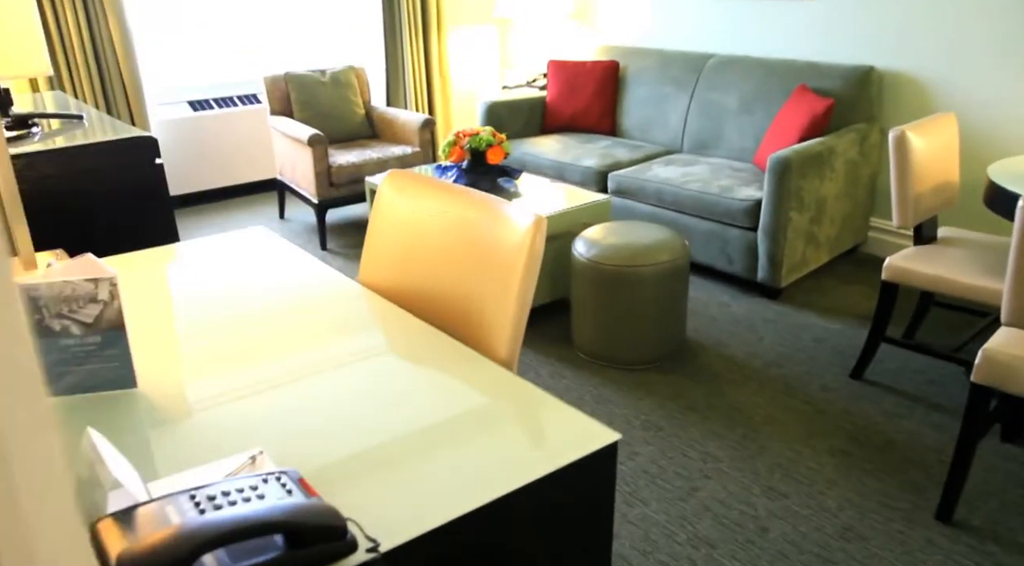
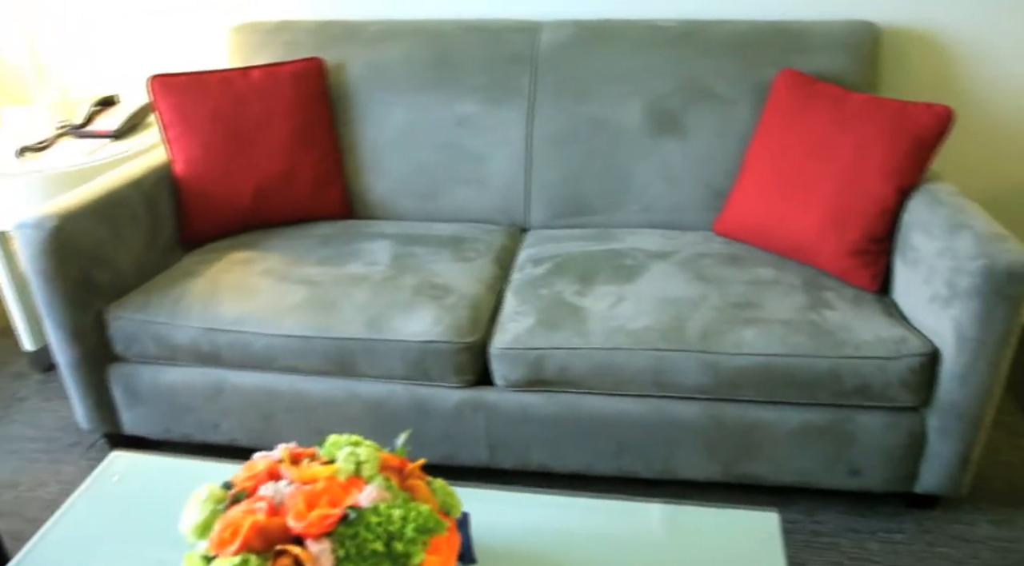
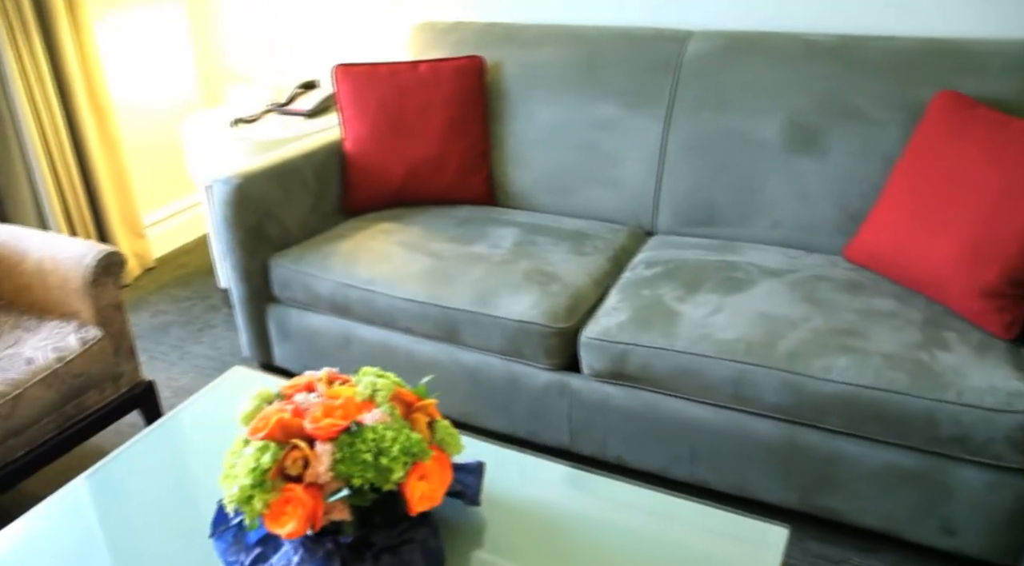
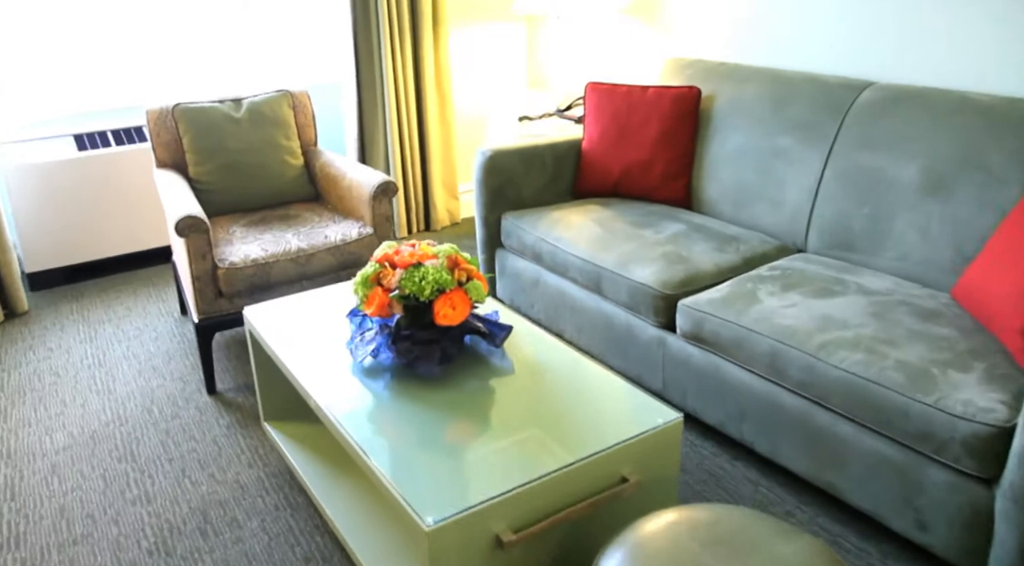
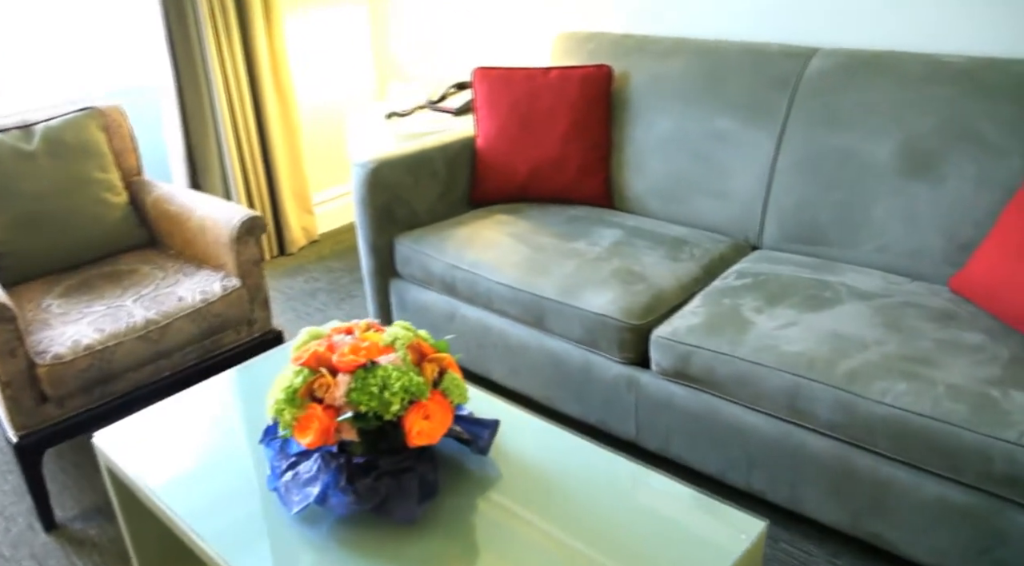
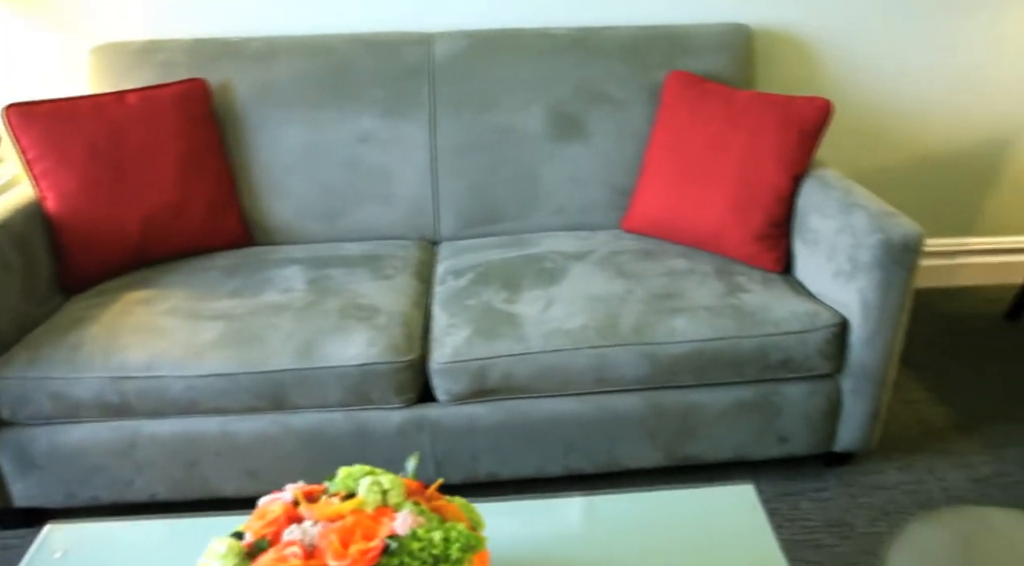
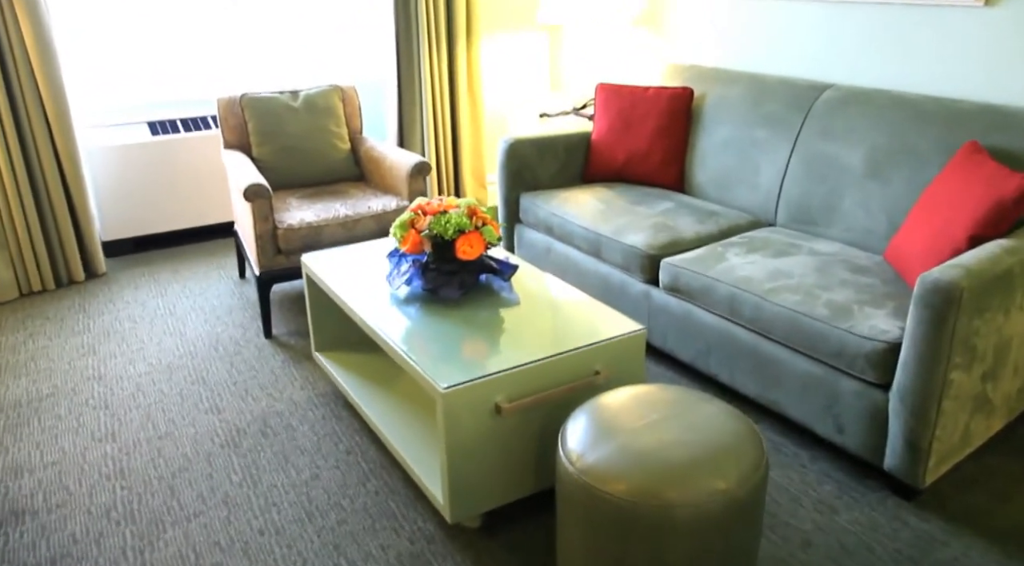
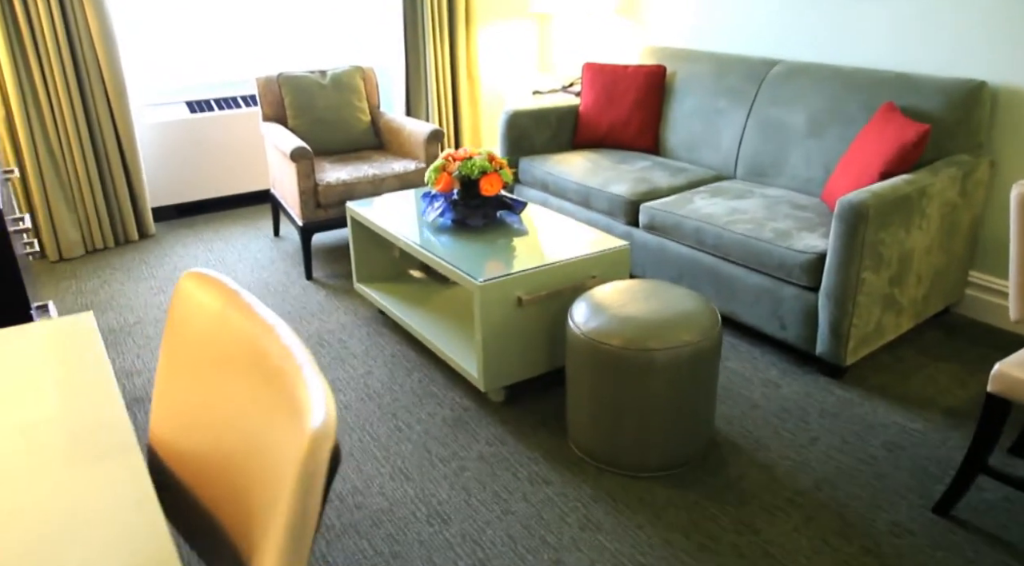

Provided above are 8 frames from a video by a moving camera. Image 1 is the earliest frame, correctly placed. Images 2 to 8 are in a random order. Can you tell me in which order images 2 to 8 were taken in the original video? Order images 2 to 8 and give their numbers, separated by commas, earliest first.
8, 7, 4, 5, 3, 2, 6
